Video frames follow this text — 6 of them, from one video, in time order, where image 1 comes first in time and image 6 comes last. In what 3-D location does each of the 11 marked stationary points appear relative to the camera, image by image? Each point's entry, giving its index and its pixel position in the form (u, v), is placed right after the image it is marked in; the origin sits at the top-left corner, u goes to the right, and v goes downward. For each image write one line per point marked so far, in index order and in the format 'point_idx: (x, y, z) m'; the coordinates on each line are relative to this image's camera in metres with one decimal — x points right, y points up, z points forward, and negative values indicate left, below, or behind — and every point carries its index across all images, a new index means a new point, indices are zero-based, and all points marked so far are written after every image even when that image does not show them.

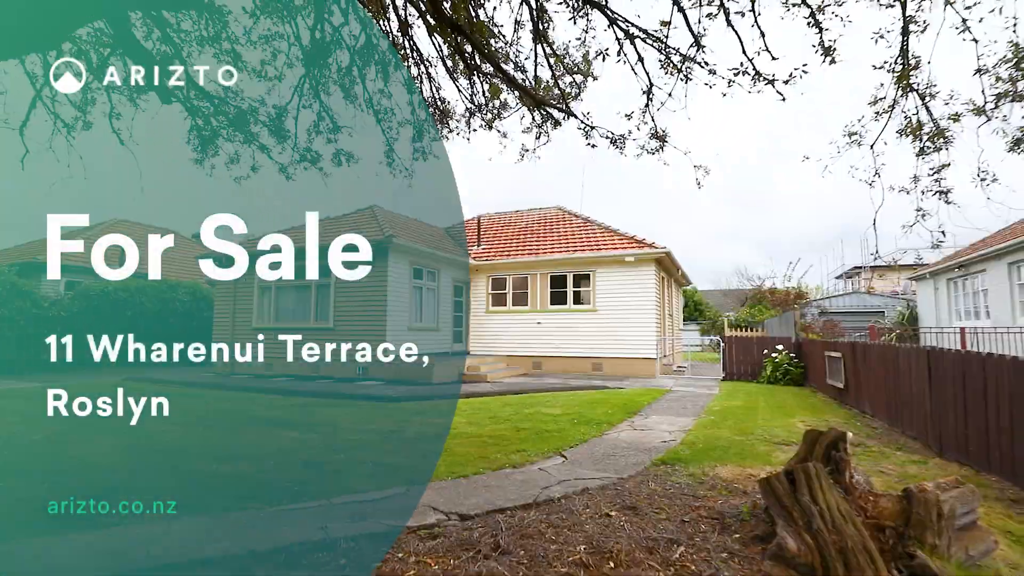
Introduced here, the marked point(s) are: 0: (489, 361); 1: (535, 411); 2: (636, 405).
0: (-0.6, -1.9, +13.8) m
1: (+0.4, -1.8, +7.9) m
2: (+2.0, -1.9, +8.5) m
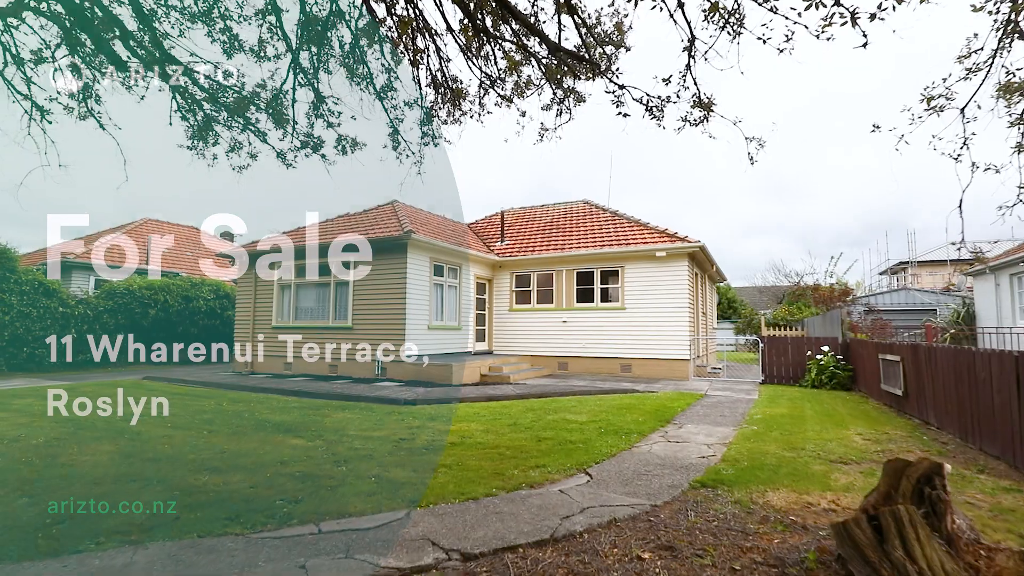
0: (0.0, -1.9, +13.3) m
1: (+0.7, -1.8, +7.3) m
2: (+2.3, -1.8, +7.9) m
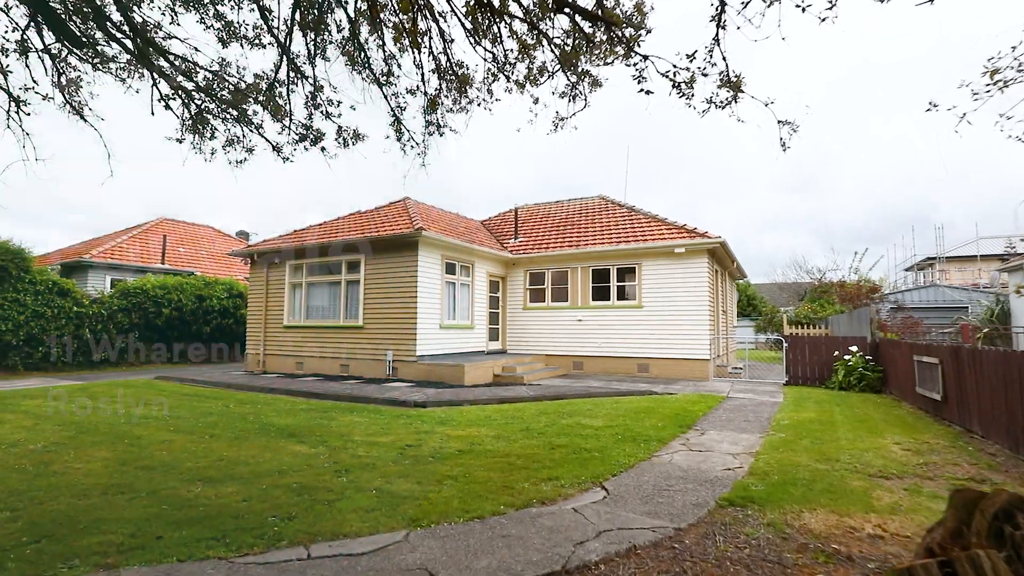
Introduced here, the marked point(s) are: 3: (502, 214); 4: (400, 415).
0: (+0.3, -1.8, +13.0) m
1: (+0.8, -1.8, +7.0) m
2: (+2.5, -1.8, +7.5) m
3: (-0.3, +2.4, +17.8) m
4: (-1.6, -1.8, +7.7) m
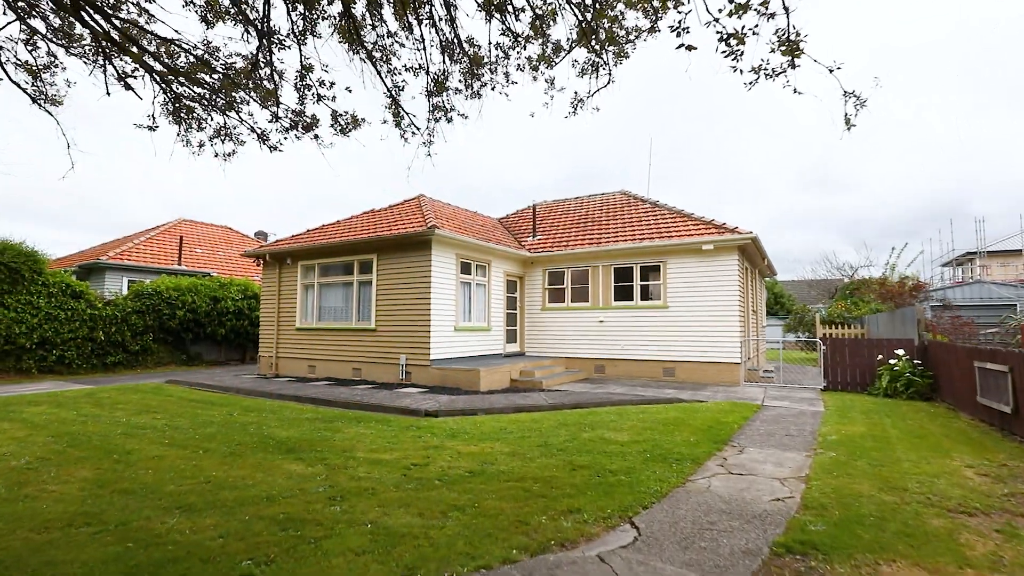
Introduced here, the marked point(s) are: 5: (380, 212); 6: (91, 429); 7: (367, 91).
0: (+0.8, -1.8, +12.4) m
1: (+1.0, -1.8, +6.4) m
2: (+2.7, -1.8, +6.8) m
3: (+0.2, +2.4, +17.2) m
4: (-1.4, -1.8, +7.2) m
5: (-3.4, +2.0, +14.0) m
6: (-5.7, -1.9, +7.3) m
7: (-1.3, +1.8, +4.8) m
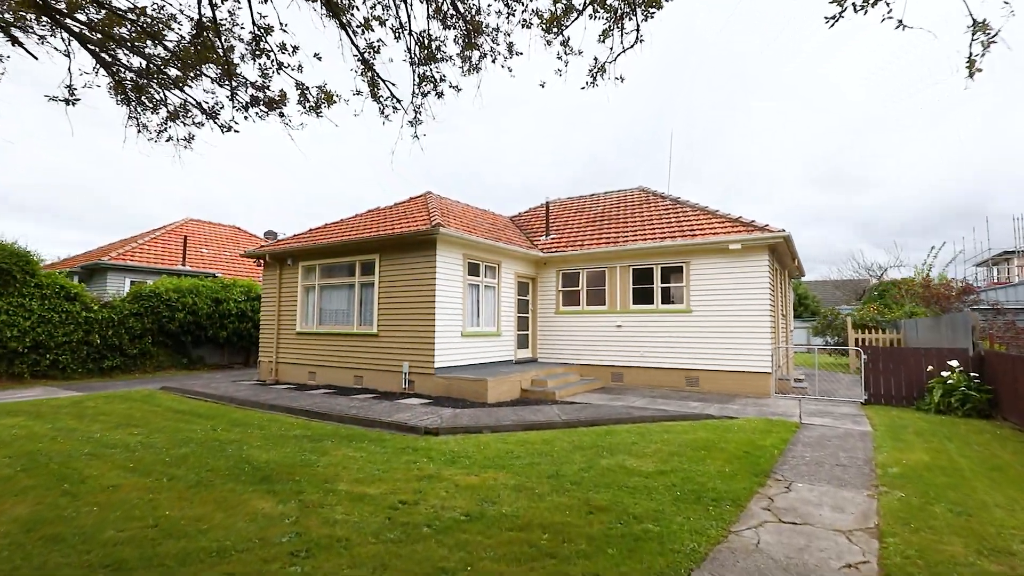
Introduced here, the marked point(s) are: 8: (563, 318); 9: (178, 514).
0: (+1.0, -1.9, +11.6) m
1: (+1.1, -1.8, +5.6) m
2: (+2.8, -1.8, +5.9) m
3: (+0.6, +2.4, +16.4) m
4: (-1.3, -1.9, +6.4) m
5: (-3.2, +1.9, +13.3) m
6: (-5.6, -2.0, +6.6) m
7: (-1.3, +1.7, +4.0) m
8: (+1.3, -0.7, +13.4) m
9: (-2.6, -1.8, +4.3) m
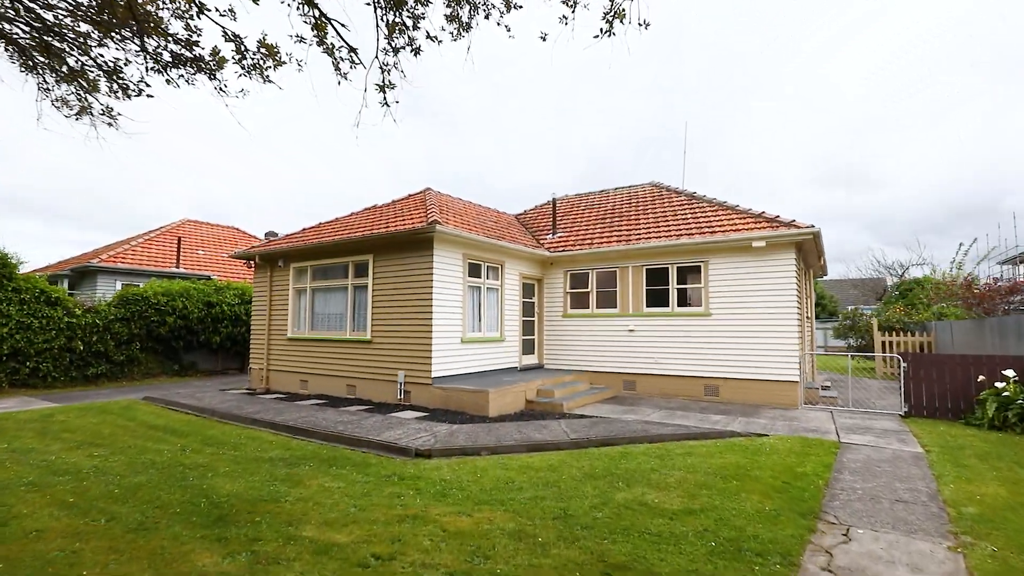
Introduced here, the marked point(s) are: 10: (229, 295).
0: (+1.1, -1.9, +10.7) m
1: (+1.1, -1.9, +4.7) m
2: (+2.8, -1.9, +5.0) m
3: (+0.7, +2.4, +15.6) m
4: (-1.3, -2.0, +5.6) m
5: (-3.1, +1.9, +12.5) m
6: (-5.6, -2.0, +5.9) m
7: (-1.3, +1.6, +3.2) m
8: (+1.4, -0.8, +12.6) m
9: (-2.7, -1.8, +3.5) m
10: (-8.6, -0.2, +16.4) m
